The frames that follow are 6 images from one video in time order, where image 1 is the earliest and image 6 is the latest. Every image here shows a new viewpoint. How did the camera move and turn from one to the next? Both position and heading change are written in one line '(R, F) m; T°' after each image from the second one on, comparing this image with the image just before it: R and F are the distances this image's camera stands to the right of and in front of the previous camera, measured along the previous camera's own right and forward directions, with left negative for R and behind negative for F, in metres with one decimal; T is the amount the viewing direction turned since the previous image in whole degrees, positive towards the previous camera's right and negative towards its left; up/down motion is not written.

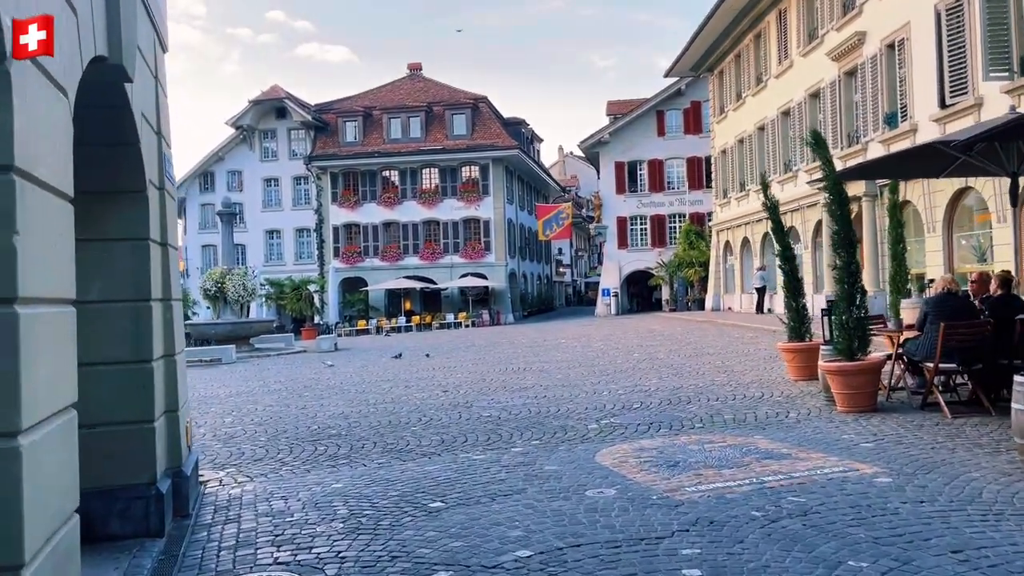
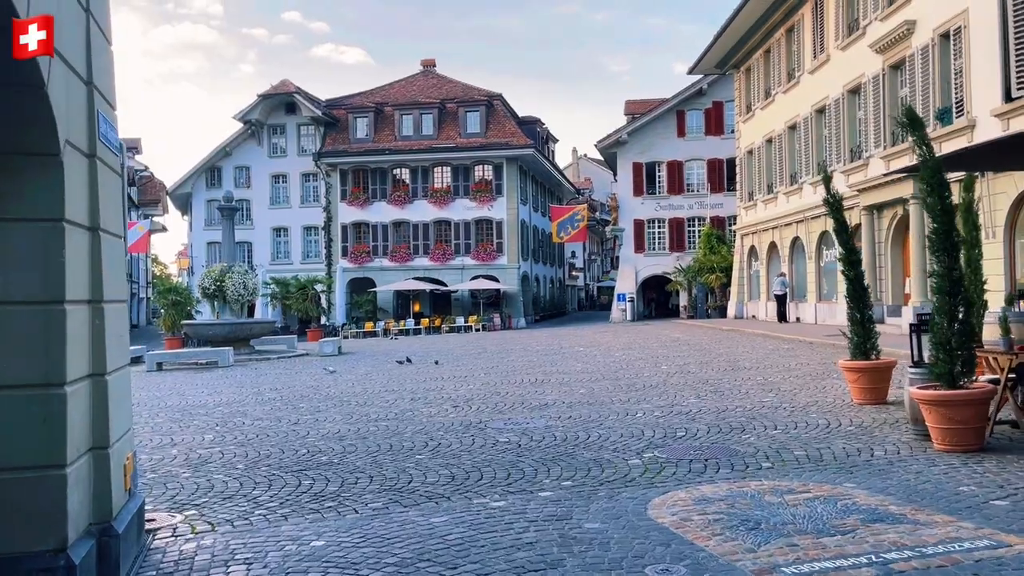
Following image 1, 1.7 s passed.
(-0.1, +1.5) m; -1°
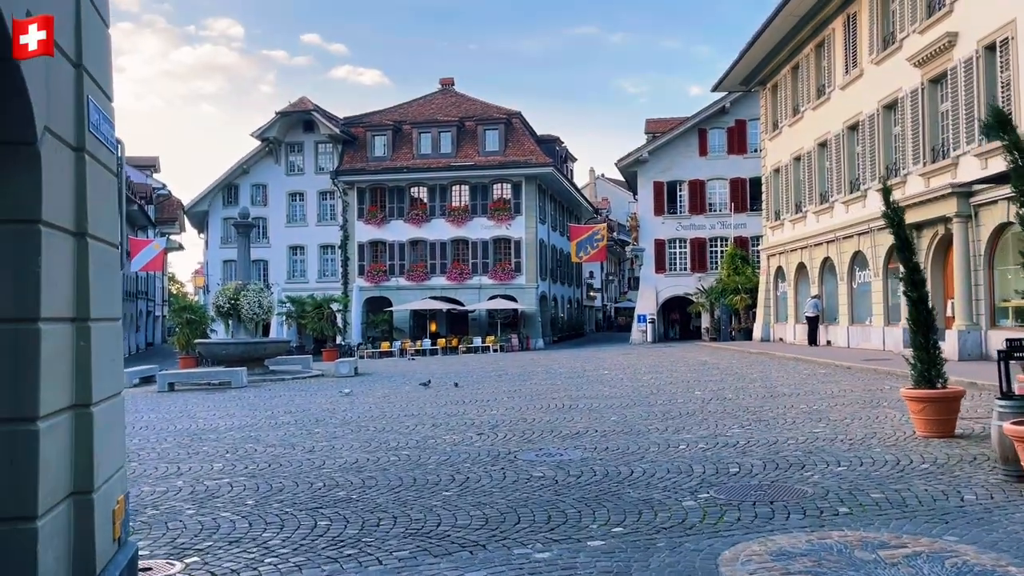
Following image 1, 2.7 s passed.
(-0.2, +0.8) m; -1°
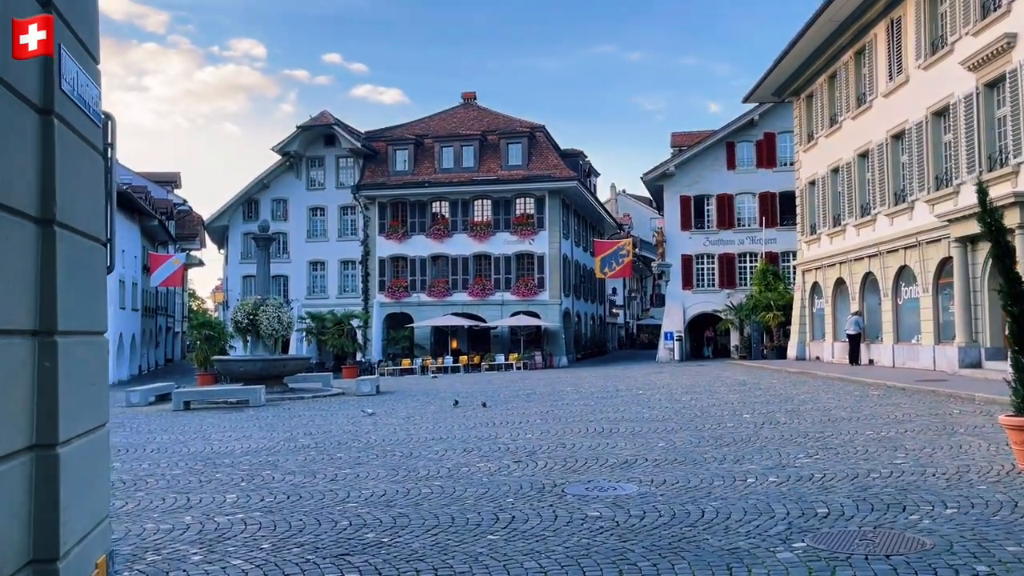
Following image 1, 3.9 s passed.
(-0.3, +1.0) m; -1°
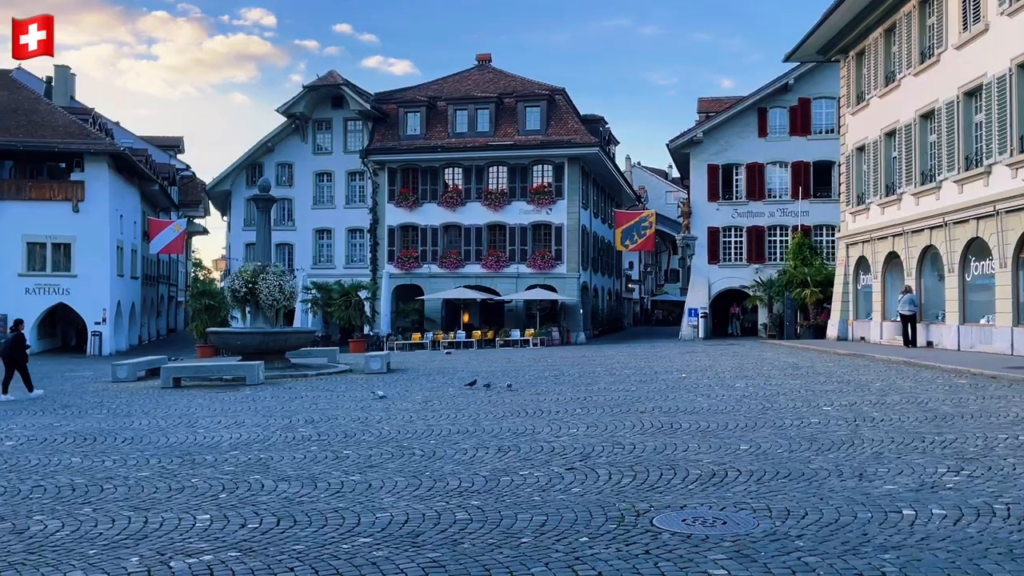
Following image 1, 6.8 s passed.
(-0.4, +2.4) m; 0°
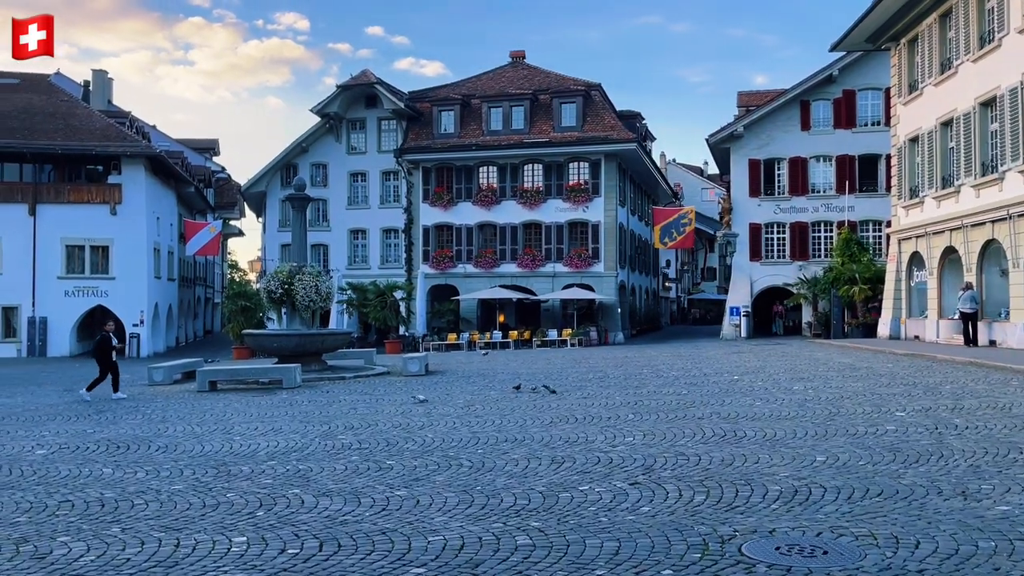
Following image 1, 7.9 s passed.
(-0.2, +0.7) m; -2°
